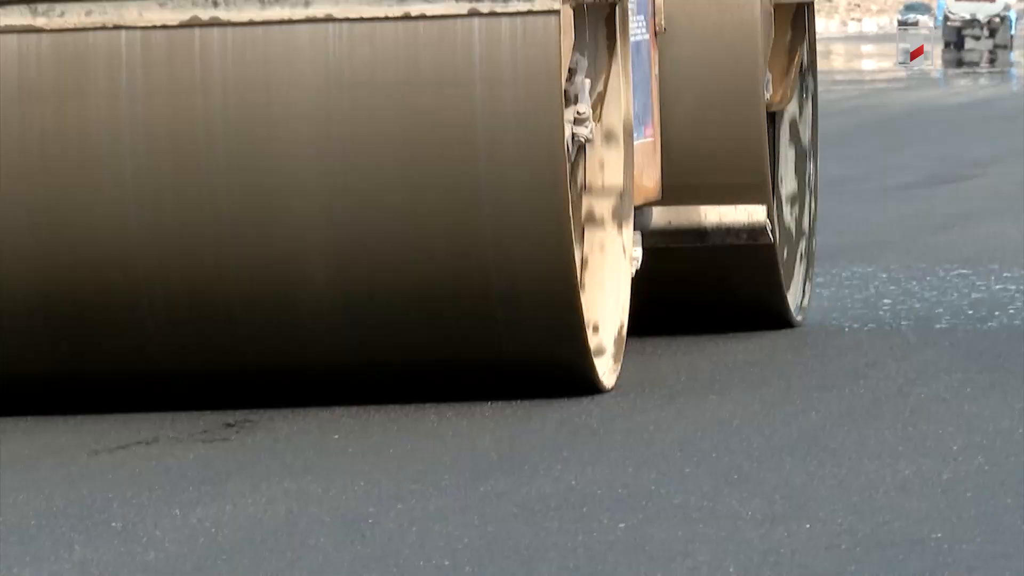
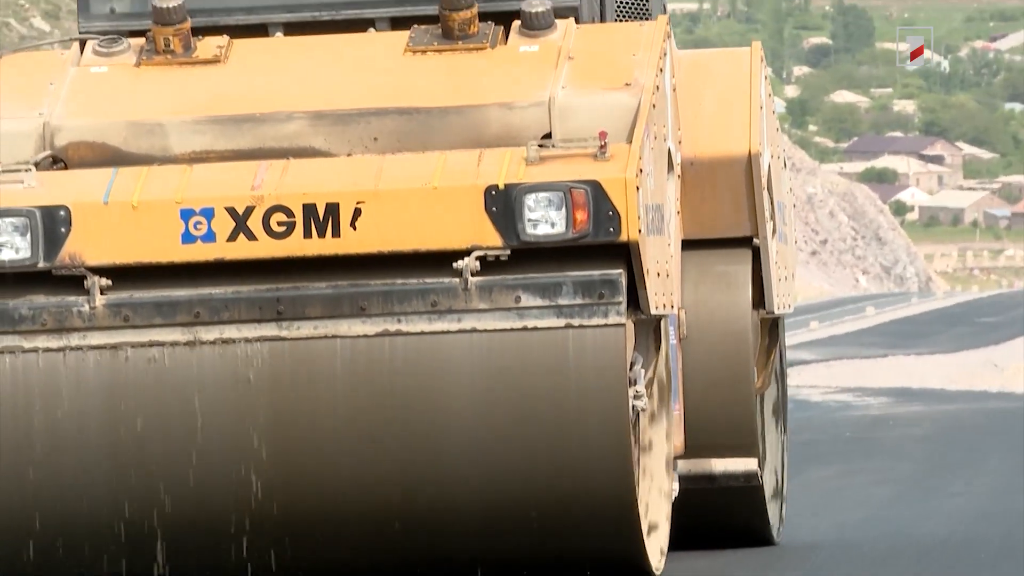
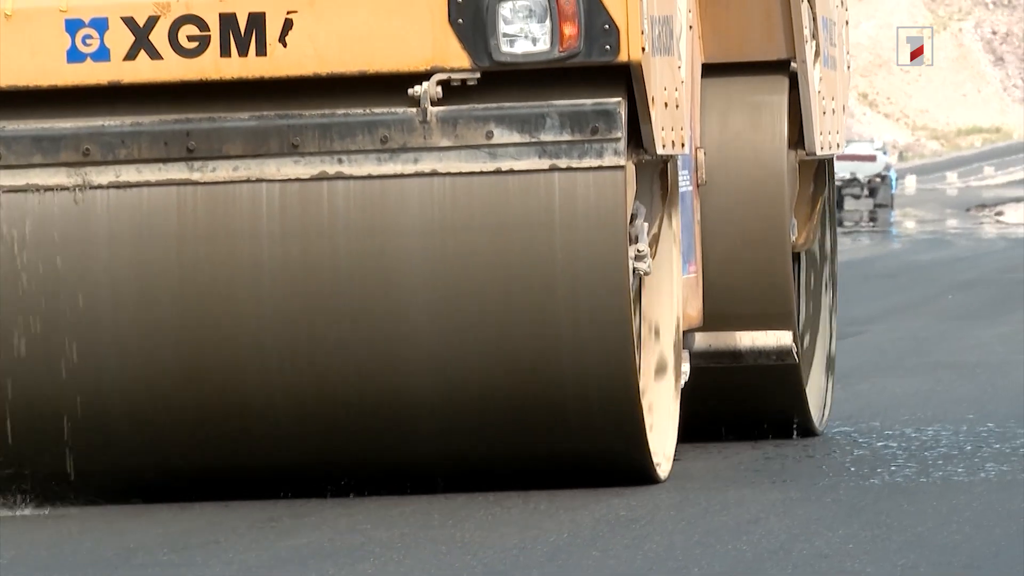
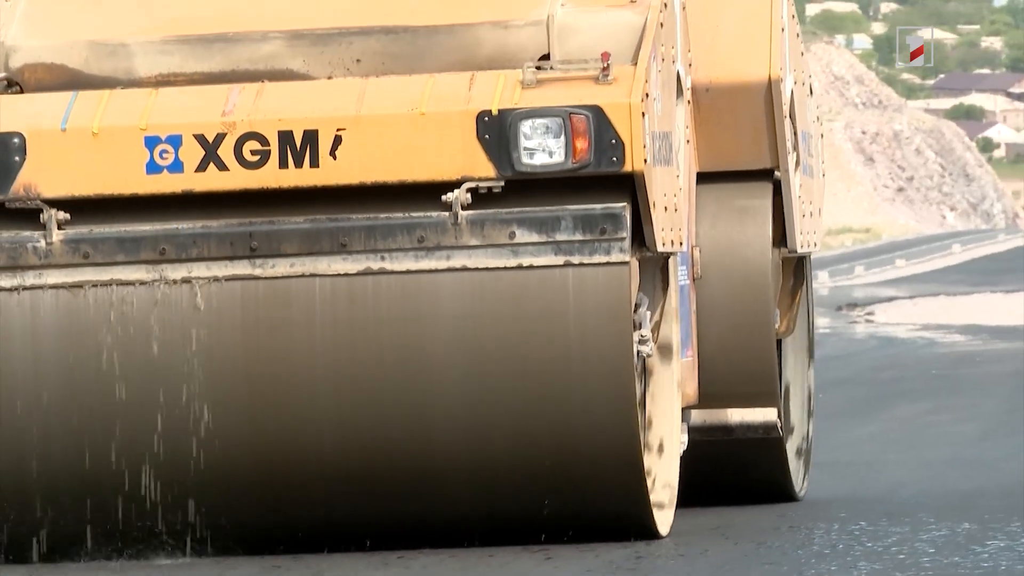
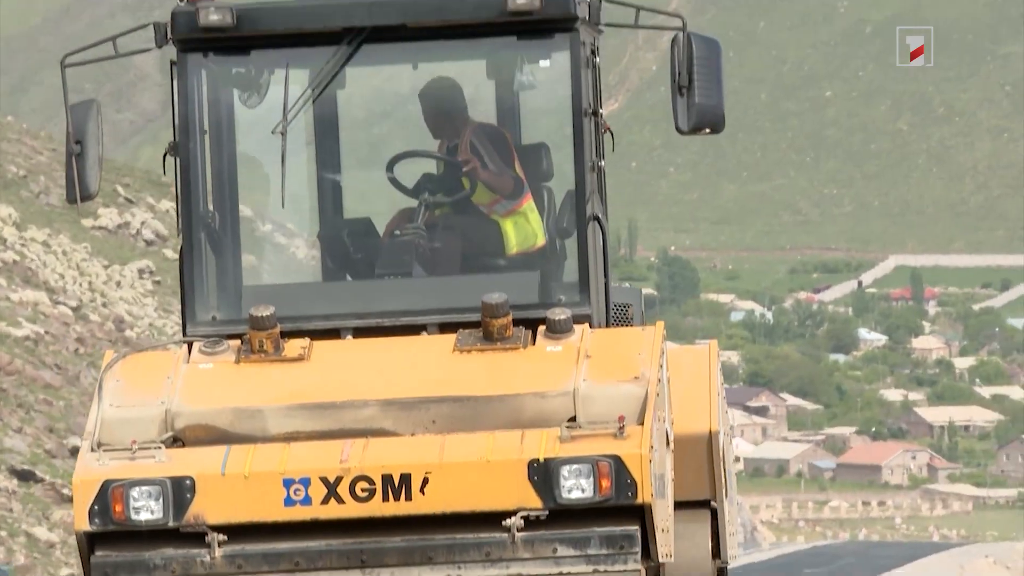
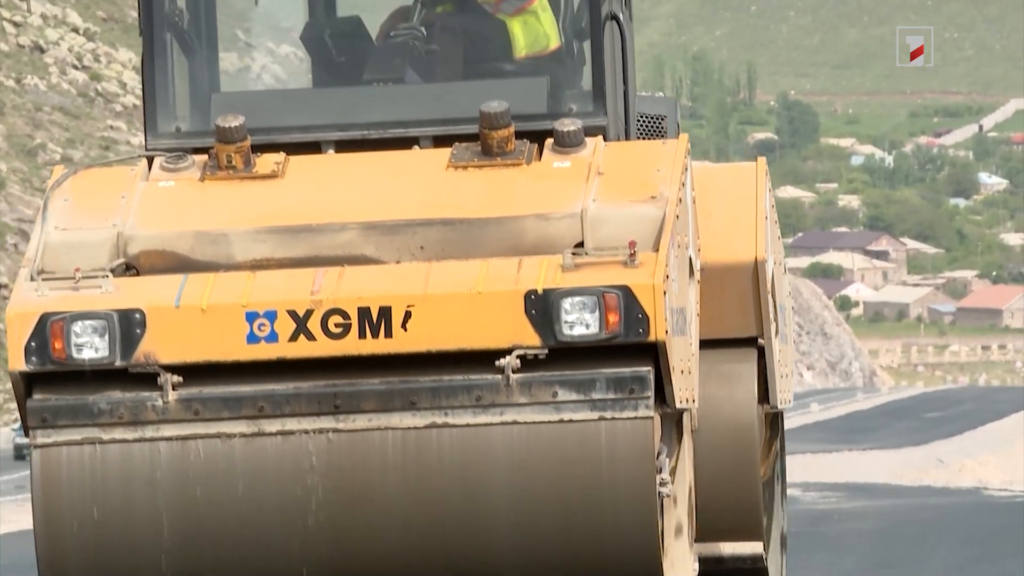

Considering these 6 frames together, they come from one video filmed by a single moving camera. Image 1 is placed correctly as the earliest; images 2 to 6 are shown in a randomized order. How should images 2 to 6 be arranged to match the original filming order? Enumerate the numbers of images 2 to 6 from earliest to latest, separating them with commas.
3, 4, 2, 6, 5
